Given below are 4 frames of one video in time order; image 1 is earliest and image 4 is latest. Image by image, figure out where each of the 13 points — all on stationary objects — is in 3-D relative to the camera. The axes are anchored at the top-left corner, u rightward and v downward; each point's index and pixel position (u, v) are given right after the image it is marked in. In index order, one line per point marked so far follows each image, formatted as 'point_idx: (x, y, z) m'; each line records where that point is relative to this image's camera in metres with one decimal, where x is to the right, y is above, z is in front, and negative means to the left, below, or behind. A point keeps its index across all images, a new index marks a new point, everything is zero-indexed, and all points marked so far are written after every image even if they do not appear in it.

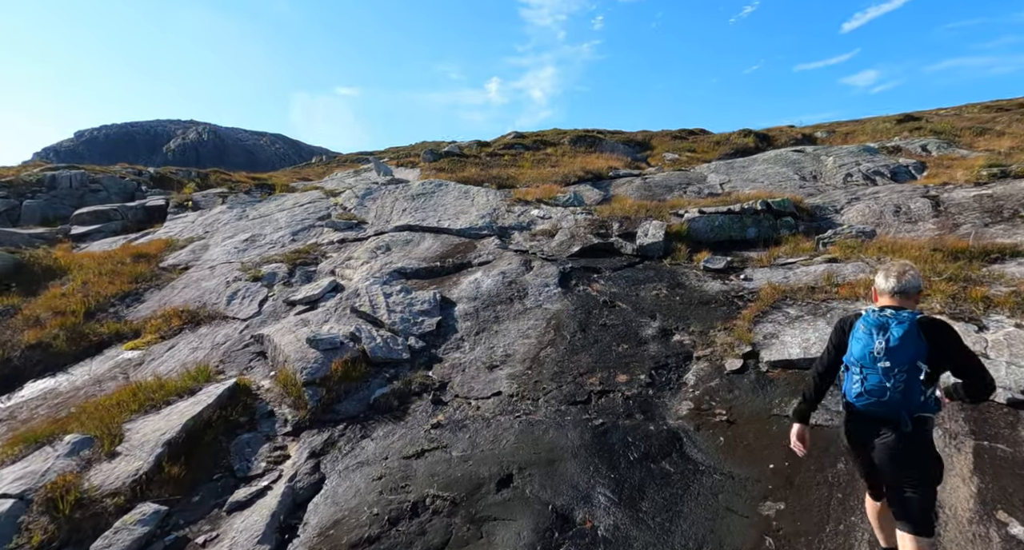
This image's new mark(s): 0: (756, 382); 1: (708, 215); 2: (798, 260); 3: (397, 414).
0: (+3.0, -1.3, +6.0) m
1: (+4.3, +1.3, +10.4) m
2: (+5.1, +0.3, +8.5) m
3: (-1.6, -2.0, +6.7) m
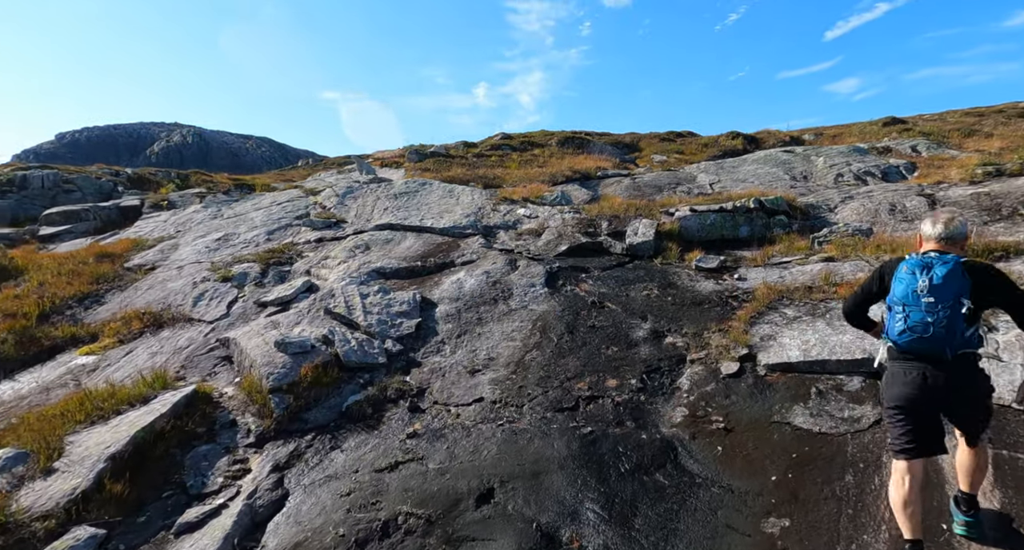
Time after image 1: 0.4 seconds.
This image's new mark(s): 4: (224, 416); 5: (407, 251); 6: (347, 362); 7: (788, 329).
0: (+2.8, -1.3, +5.6) m
1: (+4.0, +1.3, +10.1) m
2: (+4.8, +0.3, +8.2) m
3: (-1.8, -1.9, +6.3) m
4: (-3.8, -1.8, +6.3) m
5: (-2.5, +0.6, +11.5) m
6: (-2.4, -1.3, +7.1) m
7: (+3.6, -0.7, +6.3) m
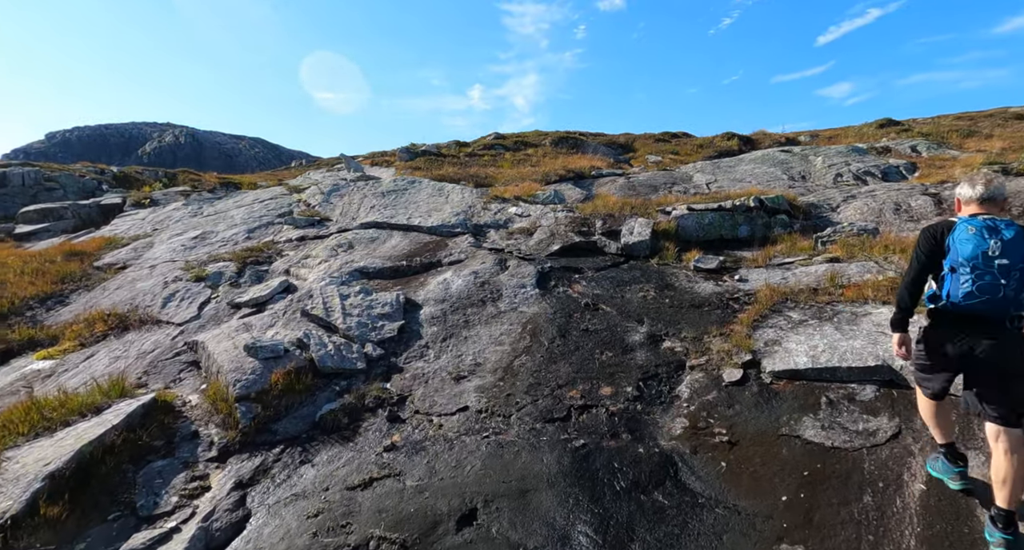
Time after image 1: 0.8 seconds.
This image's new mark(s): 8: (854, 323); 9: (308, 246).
0: (+2.7, -1.3, +5.2) m
1: (+3.8, +1.3, +9.7) m
2: (+4.6, +0.2, +7.8) m
3: (-2.0, -1.9, +5.8) m
4: (-3.9, -1.8, +5.8) m
5: (-2.7, +0.6, +11.0) m
6: (-2.6, -1.3, +6.6) m
7: (+3.5, -0.7, +5.9) m
8: (+4.0, -0.6, +5.7) m
9: (-5.1, +0.7, +12.0) m
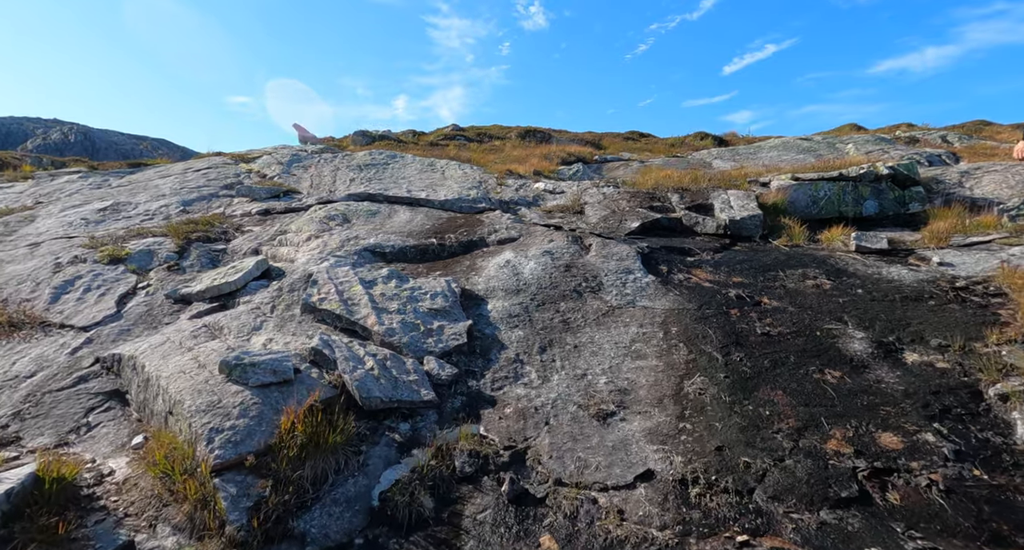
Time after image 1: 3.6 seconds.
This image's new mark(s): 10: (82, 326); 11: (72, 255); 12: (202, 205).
0: (+4.3, -1.1, +3.0) m
1: (+4.9, +1.4, +7.7) m
2: (+5.9, +0.4, +5.9) m
3: (-0.4, -1.6, +3.0) m
4: (-2.3, -1.5, +2.8) m
5: (-1.7, +0.8, +8.1) m
6: (-1.1, -1.0, +3.8) m
7: (+5.0, -0.5, +3.8) m
8: (+5.6, -0.4, +3.7) m
9: (-4.2, +1.0, +8.8) m
10: (-4.9, -0.6, +5.4) m
11: (-6.6, +0.3, +7.3) m
12: (-6.7, +1.5, +10.4) m
